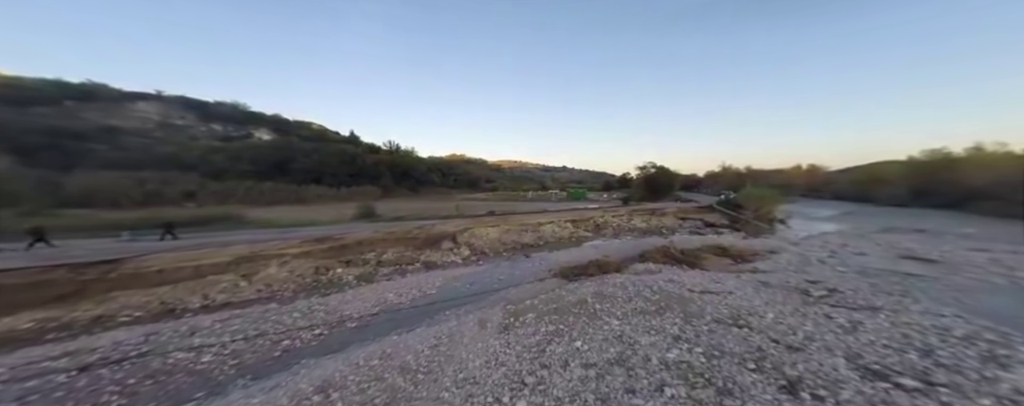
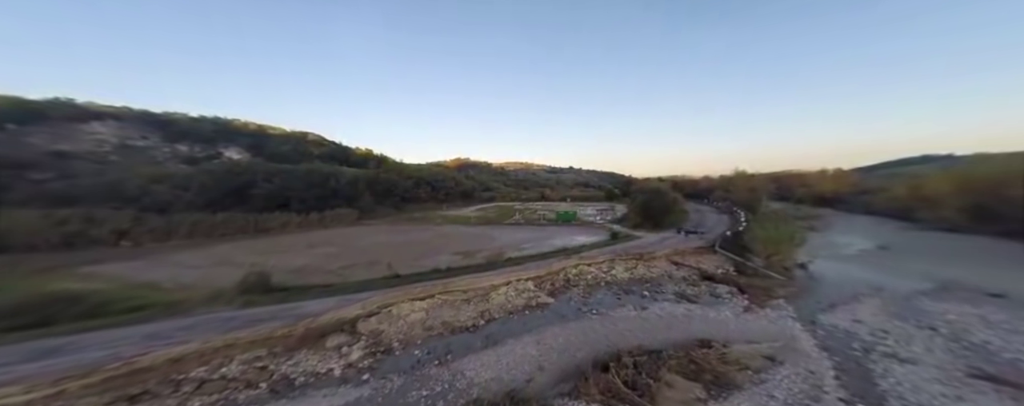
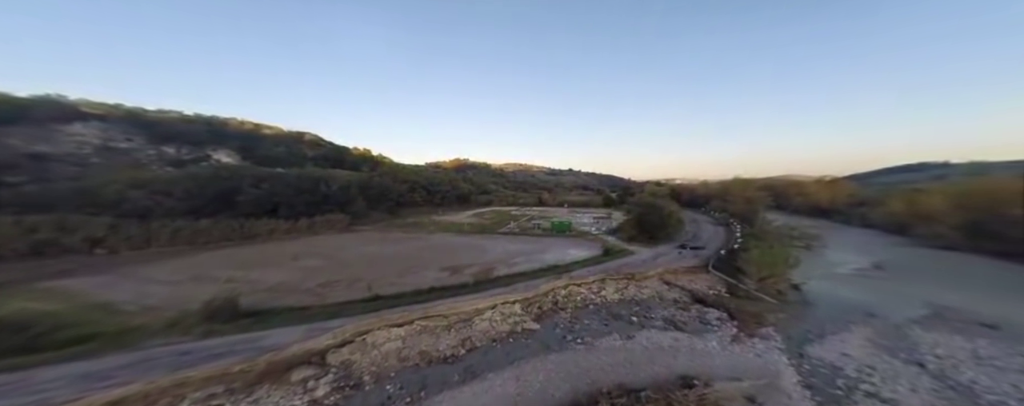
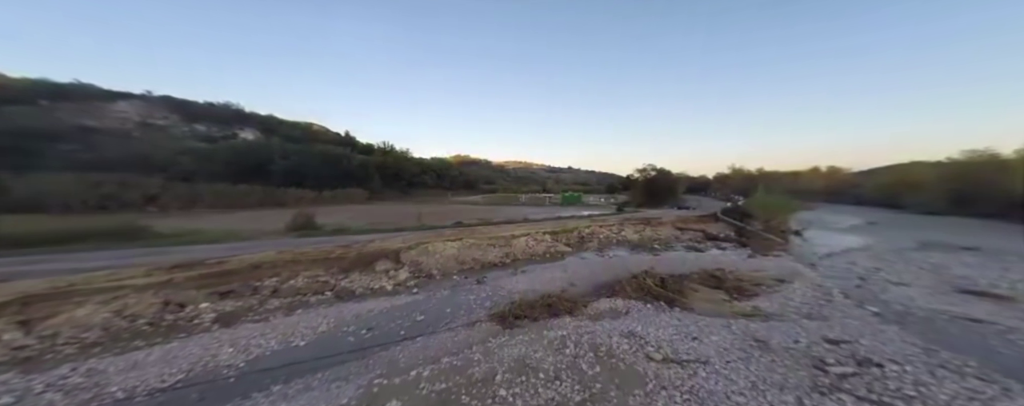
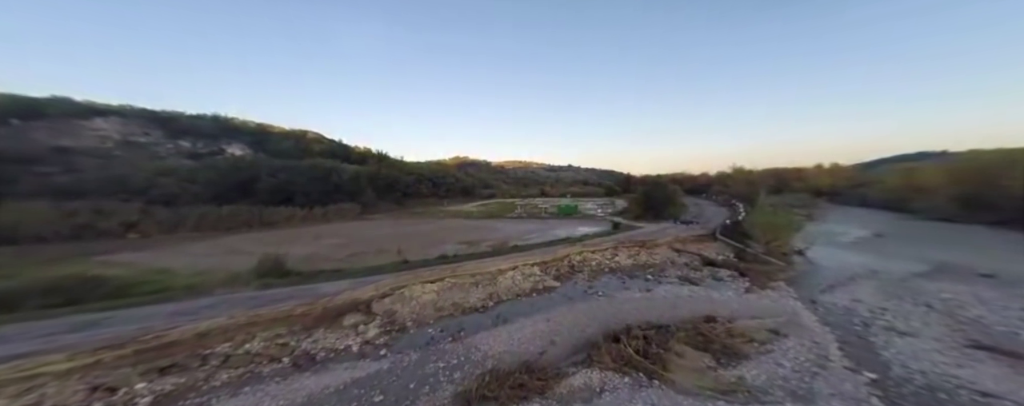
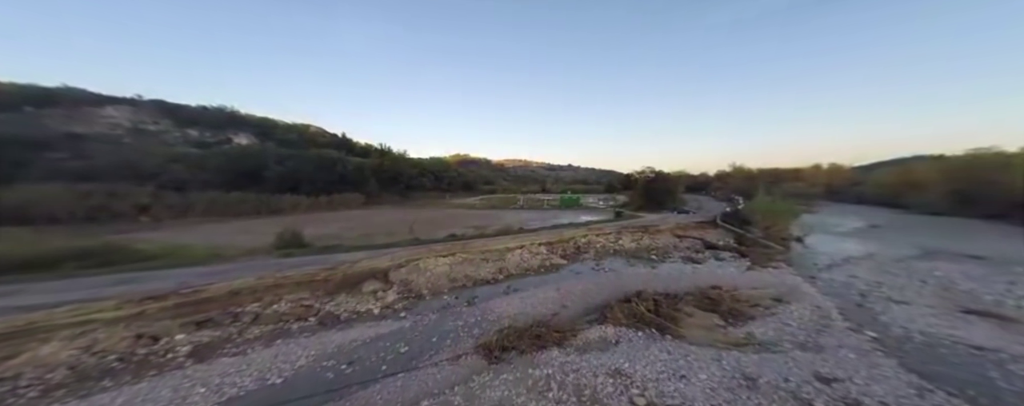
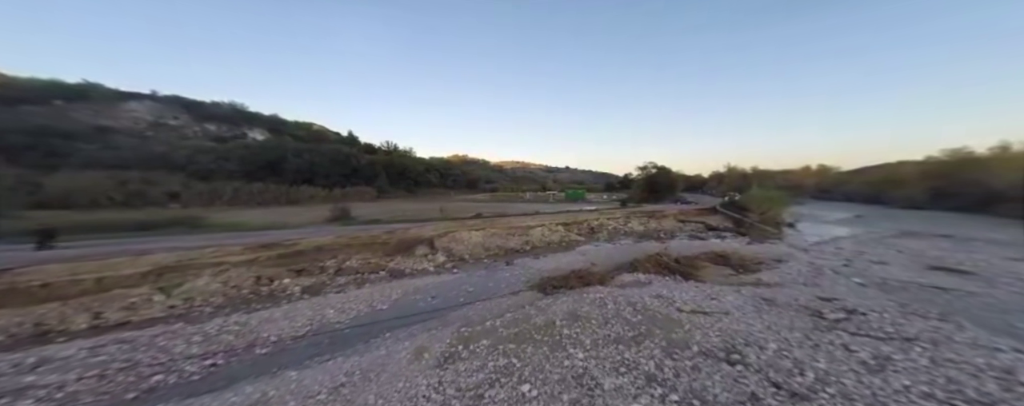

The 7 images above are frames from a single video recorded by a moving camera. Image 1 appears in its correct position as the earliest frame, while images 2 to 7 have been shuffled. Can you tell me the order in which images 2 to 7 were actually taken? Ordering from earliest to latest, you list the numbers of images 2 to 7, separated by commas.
7, 4, 6, 5, 2, 3
